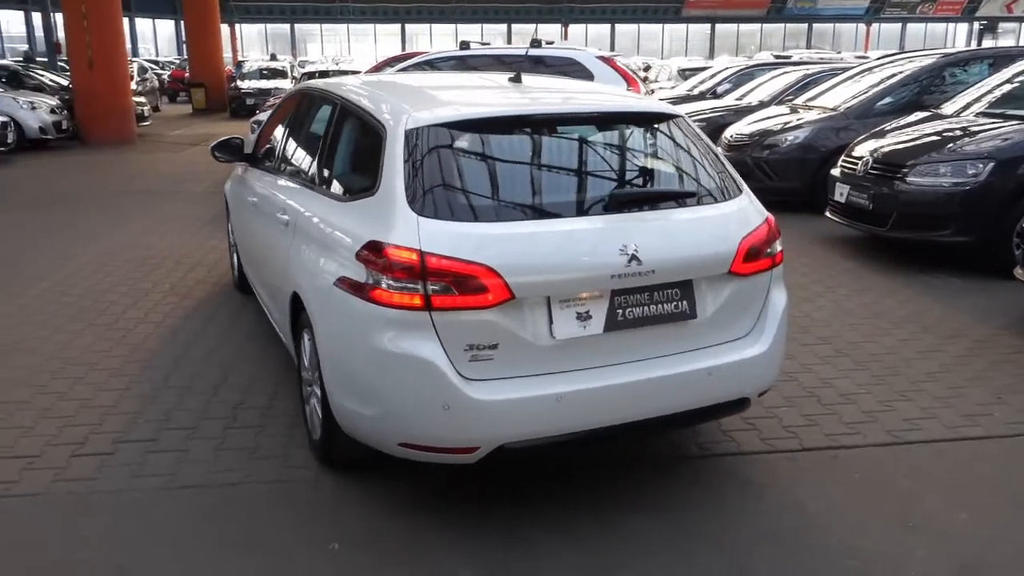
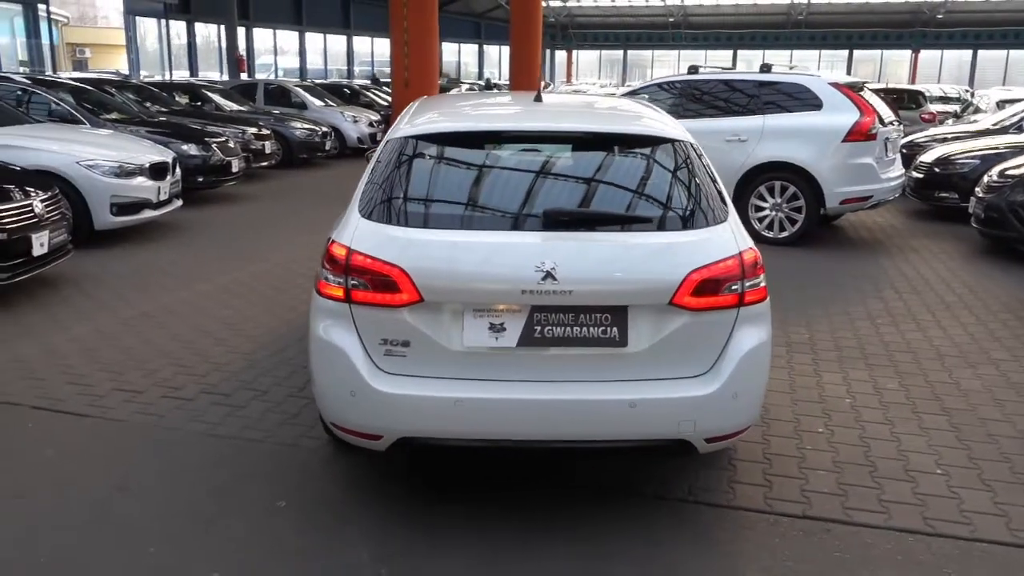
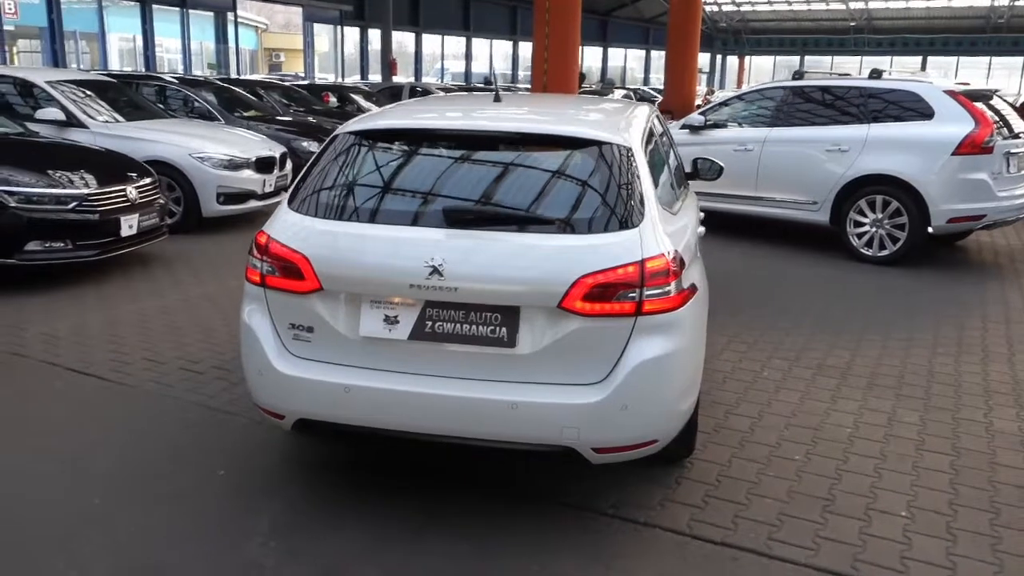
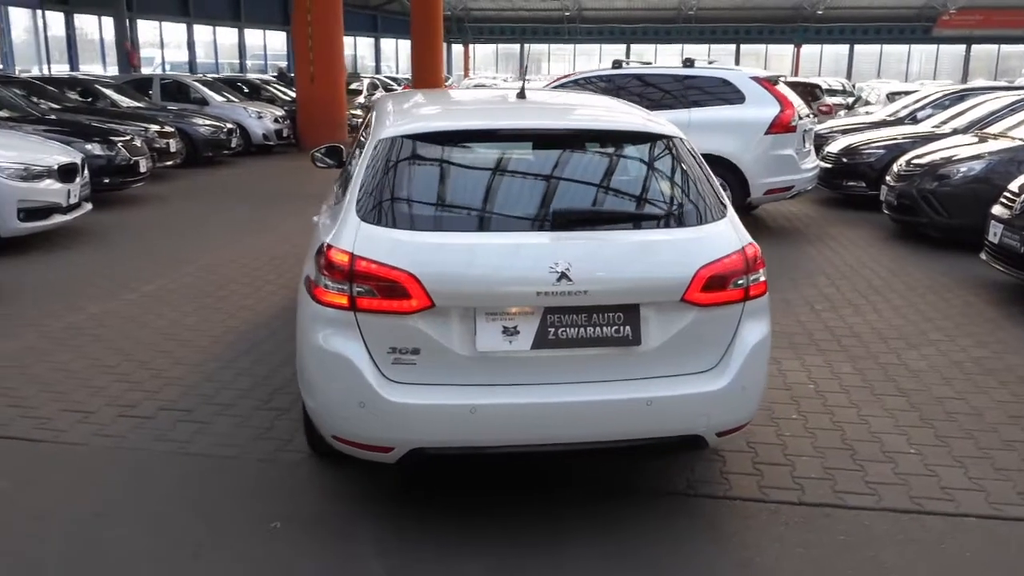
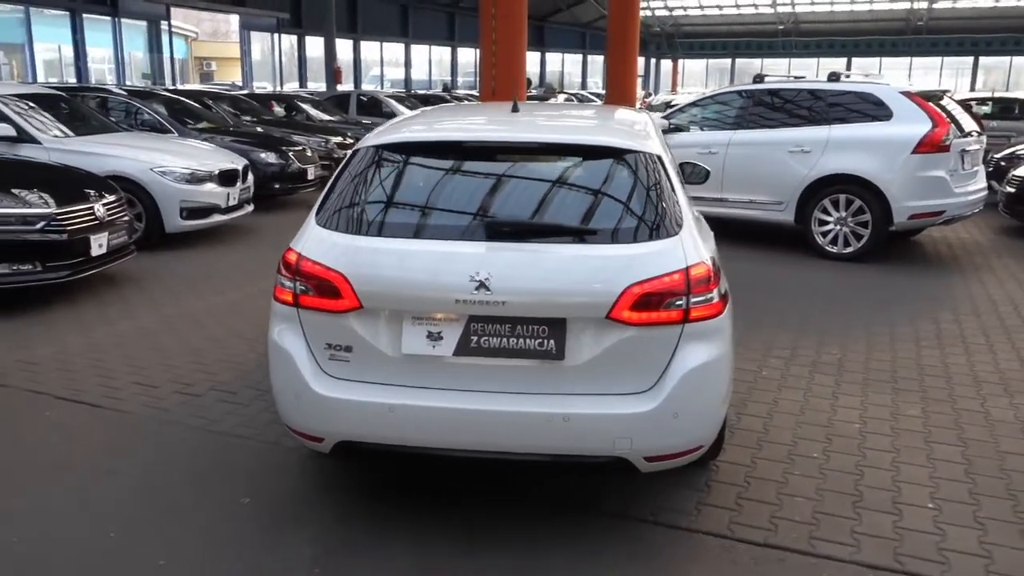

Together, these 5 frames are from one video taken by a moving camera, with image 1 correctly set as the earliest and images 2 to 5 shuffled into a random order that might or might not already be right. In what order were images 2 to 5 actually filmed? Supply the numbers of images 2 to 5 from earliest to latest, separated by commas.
4, 2, 5, 3
